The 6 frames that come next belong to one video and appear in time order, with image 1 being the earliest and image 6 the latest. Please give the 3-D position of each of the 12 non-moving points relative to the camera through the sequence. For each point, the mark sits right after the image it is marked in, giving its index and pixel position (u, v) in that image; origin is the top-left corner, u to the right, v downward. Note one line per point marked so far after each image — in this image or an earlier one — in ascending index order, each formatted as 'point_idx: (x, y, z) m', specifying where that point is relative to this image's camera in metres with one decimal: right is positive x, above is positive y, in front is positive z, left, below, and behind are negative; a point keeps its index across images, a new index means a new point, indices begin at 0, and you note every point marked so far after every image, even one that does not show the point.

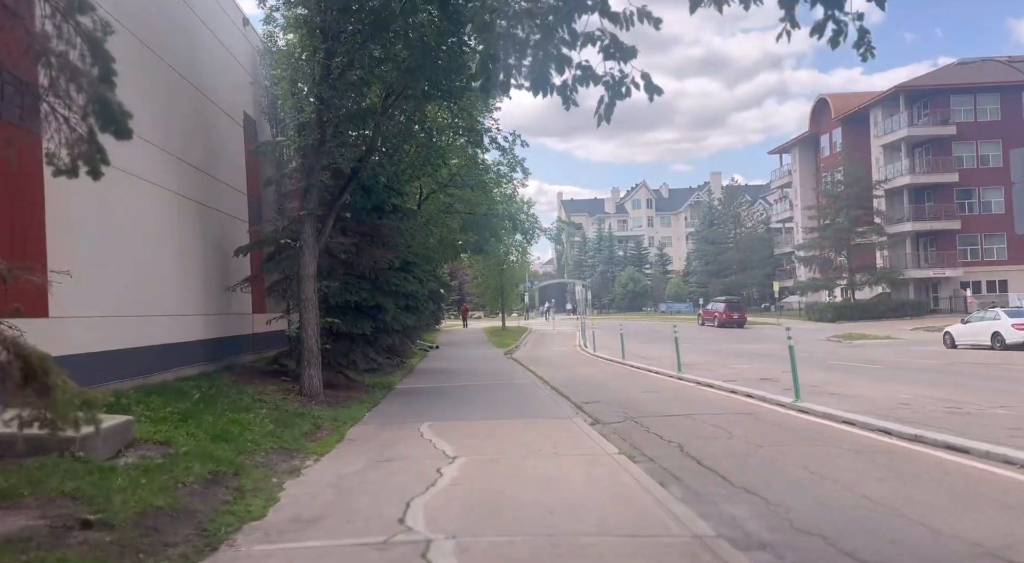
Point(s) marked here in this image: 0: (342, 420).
0: (-2.7, -2.2, +11.4) m
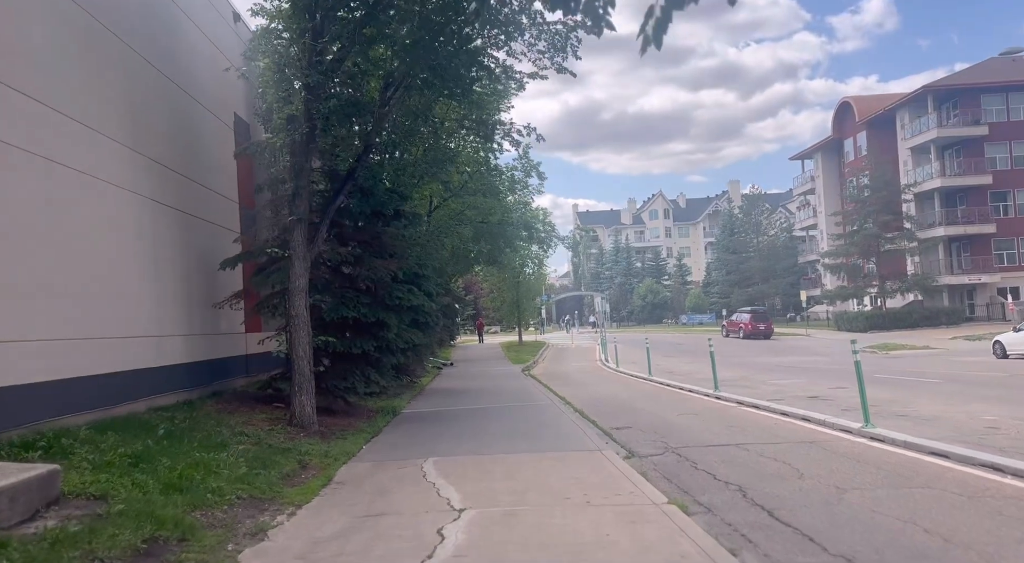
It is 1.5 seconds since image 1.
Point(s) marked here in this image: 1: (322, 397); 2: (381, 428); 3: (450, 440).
0: (-2.4, -2.4, +9.8) m
1: (-3.6, -2.2, +13.6) m
2: (-2.3, -2.6, +12.7) m
3: (-0.9, -2.4, +11.2) m
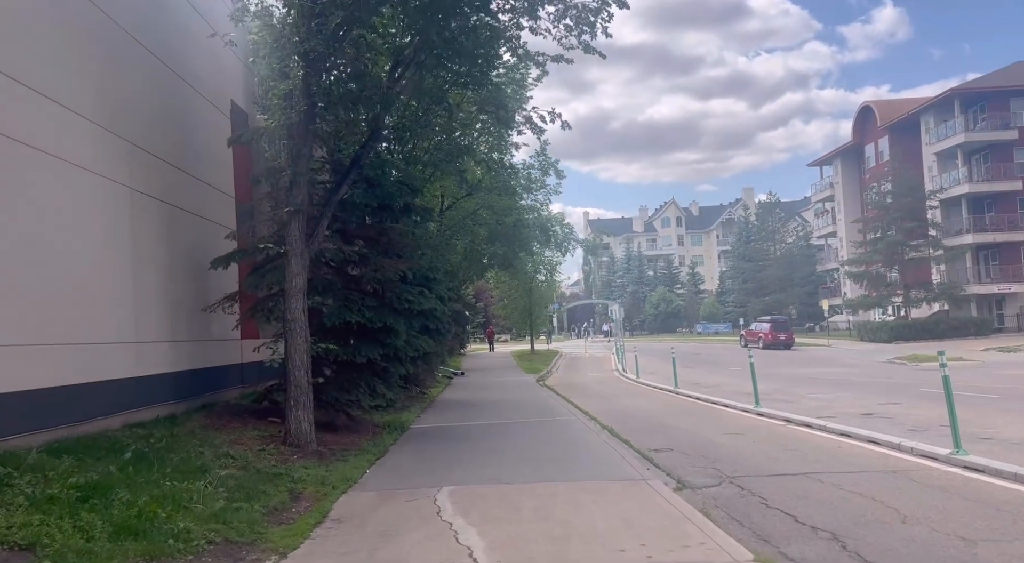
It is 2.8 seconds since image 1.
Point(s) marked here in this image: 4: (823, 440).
0: (-2.1, -2.3, +8.4) m
1: (-3.2, -2.2, +12.2) m
2: (-1.9, -2.6, +11.3) m
3: (-0.6, -2.4, +9.8) m
4: (+4.4, -2.3, +10.3) m
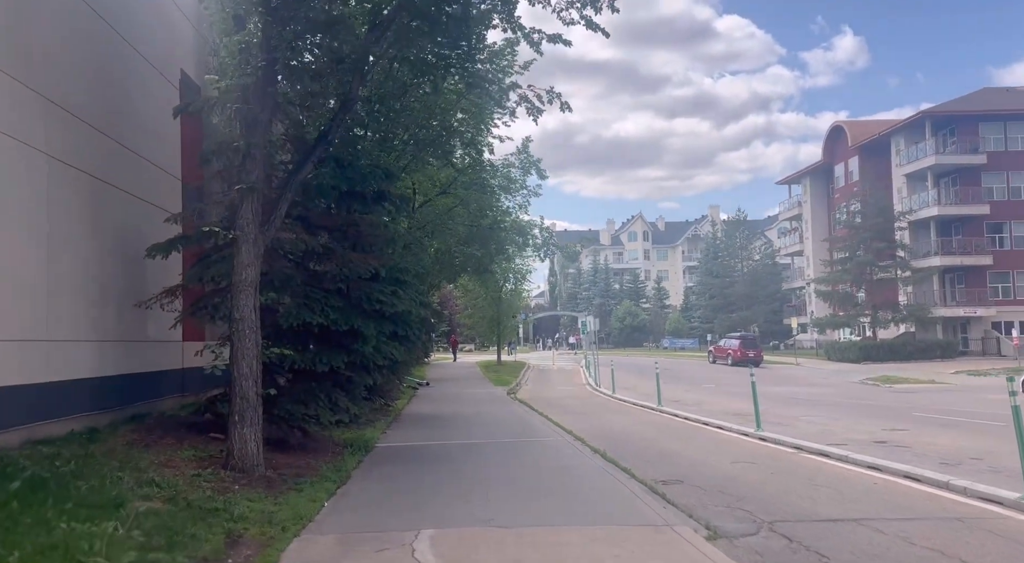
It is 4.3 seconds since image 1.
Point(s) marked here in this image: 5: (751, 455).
0: (-2.1, -2.2, +6.7) m
1: (-3.5, -2.1, +10.5) m
2: (-2.2, -2.5, +9.6) m
3: (-0.7, -2.4, +8.2) m
4: (+4.2, -2.4, +9.0) m
5: (+3.6, -2.6, +11.0) m
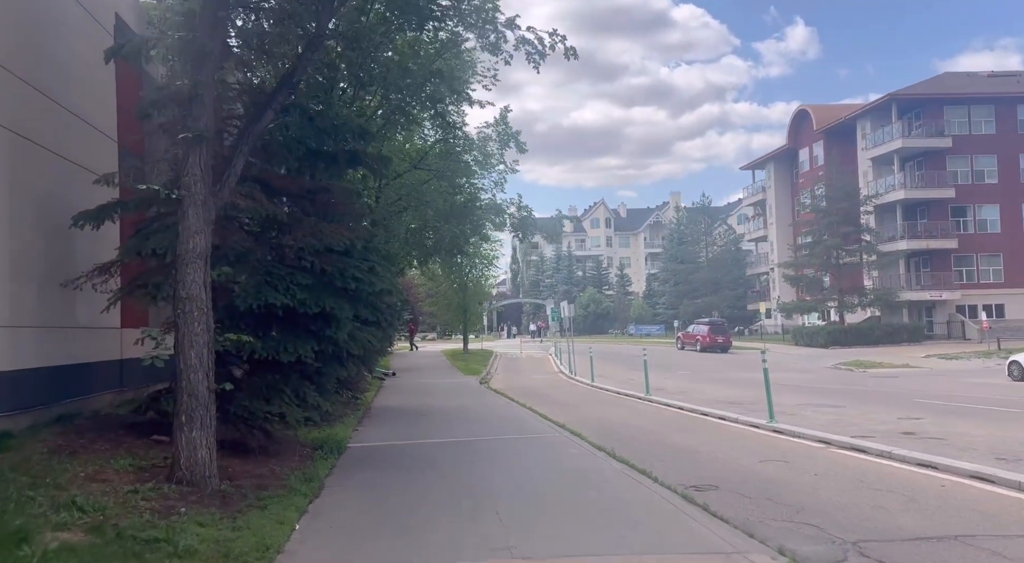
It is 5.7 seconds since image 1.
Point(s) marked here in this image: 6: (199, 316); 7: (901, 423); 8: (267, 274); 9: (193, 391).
0: (-1.9, -2.0, +5.2) m
1: (-3.5, -1.8, +8.9) m
2: (-2.1, -2.2, +8.1) m
3: (-0.6, -2.1, +6.8) m
4: (+4.3, -2.1, +7.9) m
5: (+3.6, -2.3, +9.8) m
6: (-3.1, -0.4, +7.2) m
7: (+6.7, -2.4, +12.6) m
8: (-2.9, +0.1, +8.6) m
9: (-3.1, -1.1, +7.1) m
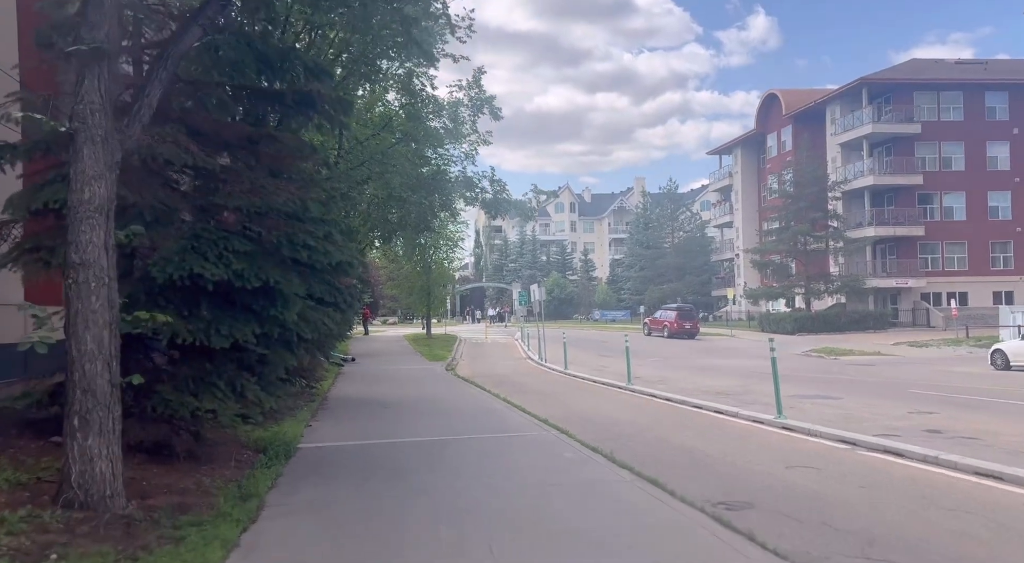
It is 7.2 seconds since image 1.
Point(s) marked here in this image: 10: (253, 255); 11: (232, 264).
0: (-1.9, -1.7, +3.6) m
1: (-3.6, -1.5, +7.2) m
2: (-2.2, -1.9, +6.5) m
3: (-0.7, -1.9, +5.2) m
4: (+4.2, -1.8, +6.6) m
5: (+3.4, -2.0, +8.5) m
6: (-3.1, -0.1, +5.5) m
7: (+6.3, -2.1, +11.4) m
8: (-3.0, +0.4, +6.9) m
9: (-3.2, -0.8, +5.4) m
10: (-2.6, +0.2, +7.2) m
11: (-2.7, +0.2, +7.0) m
